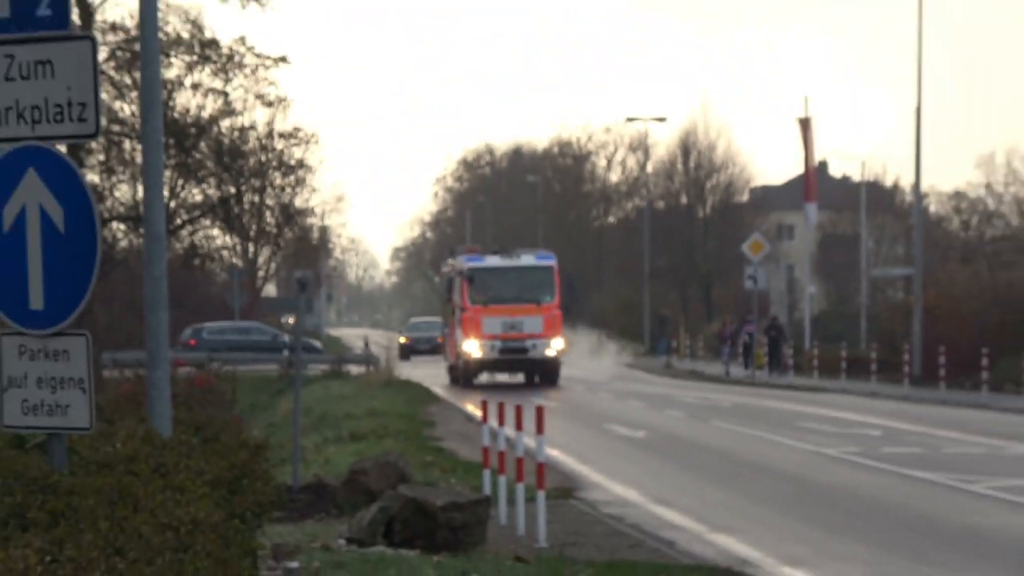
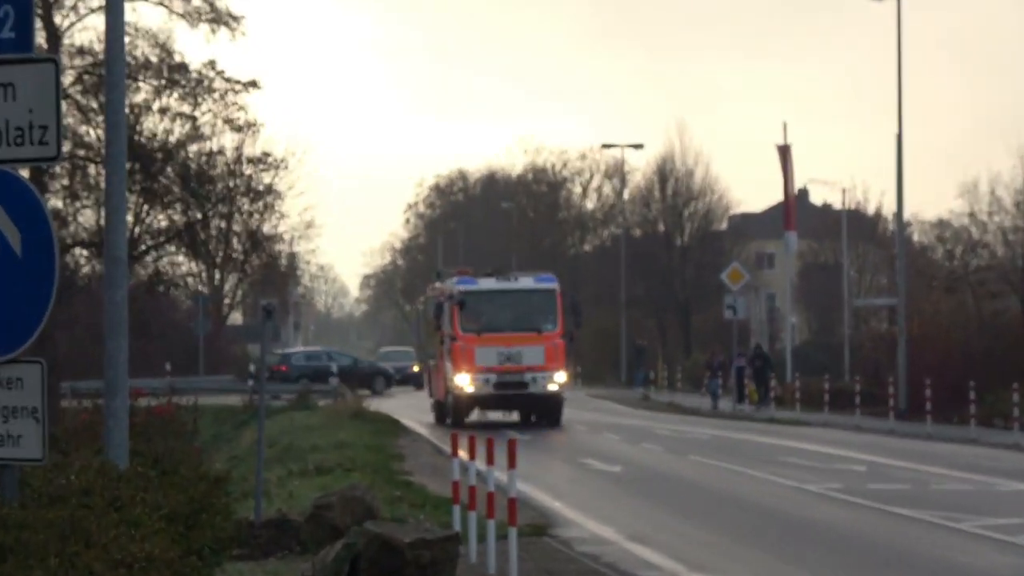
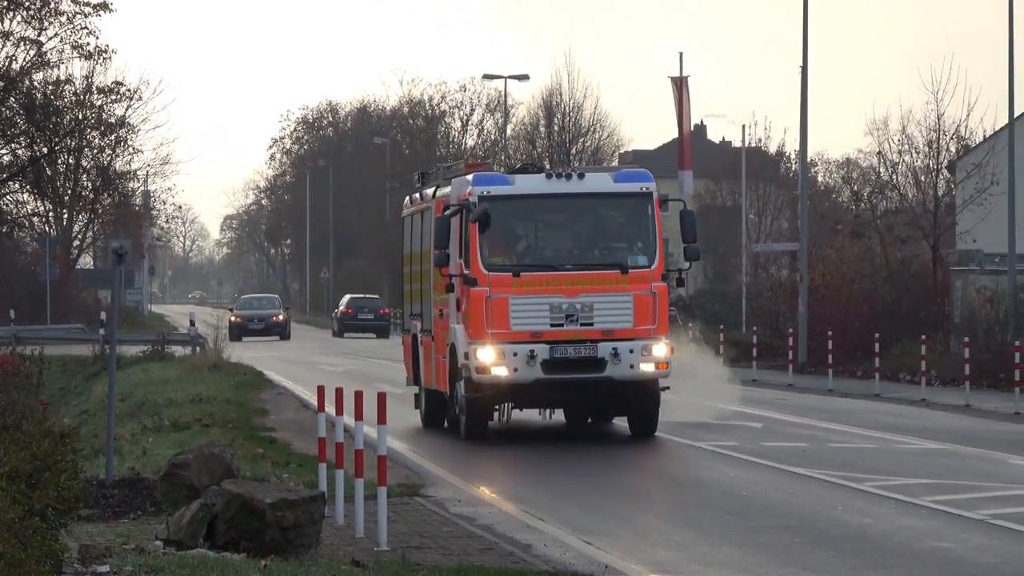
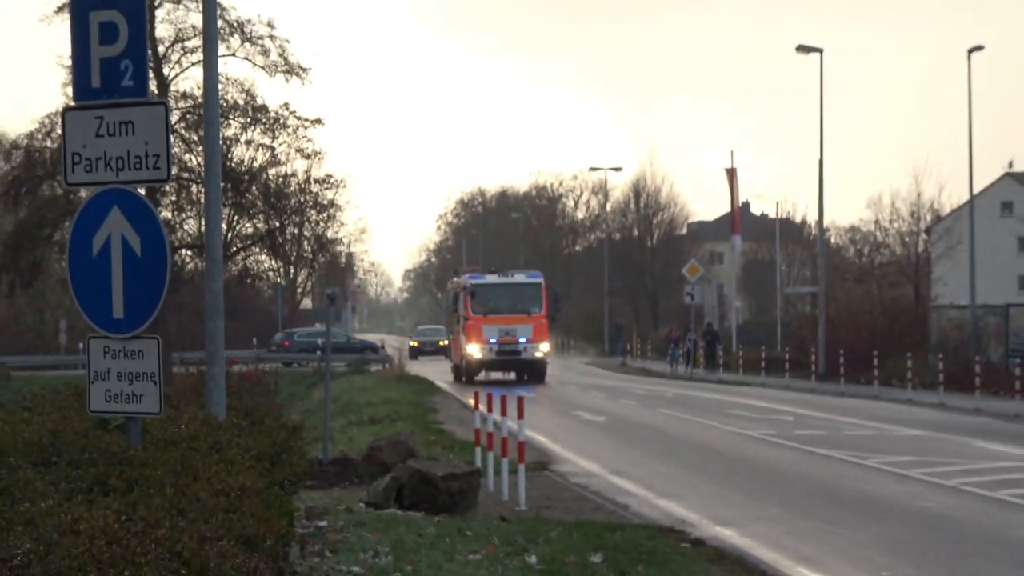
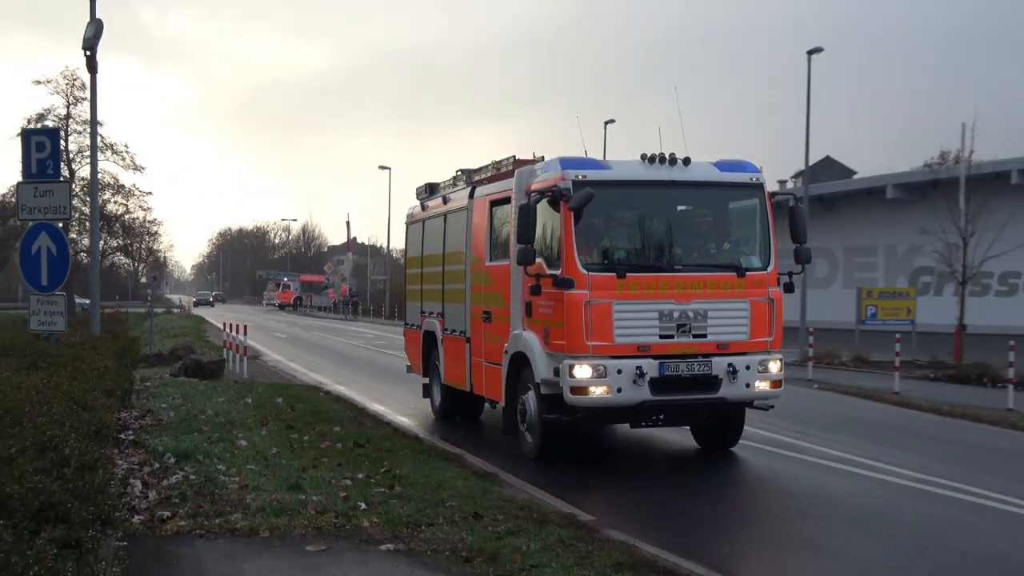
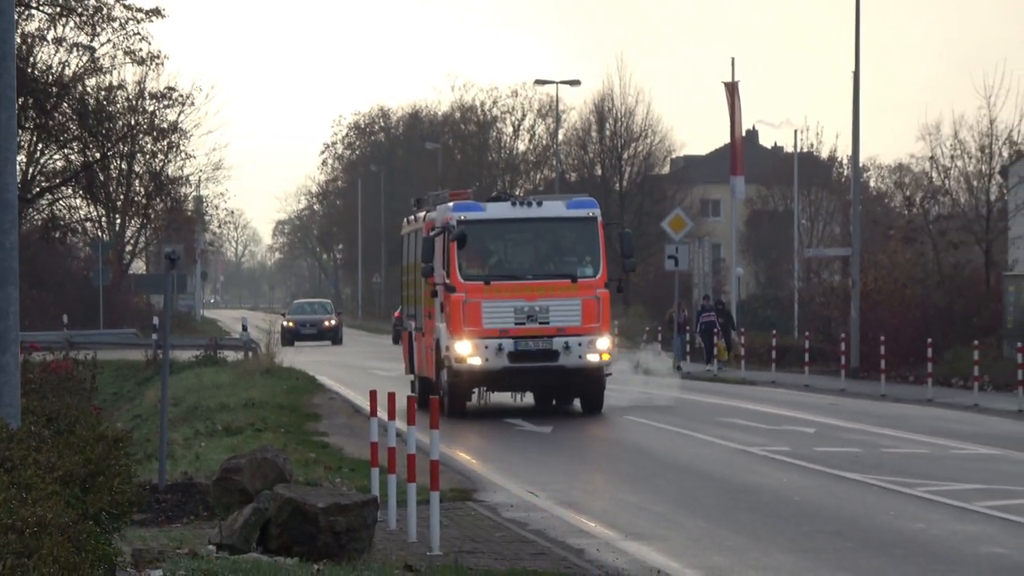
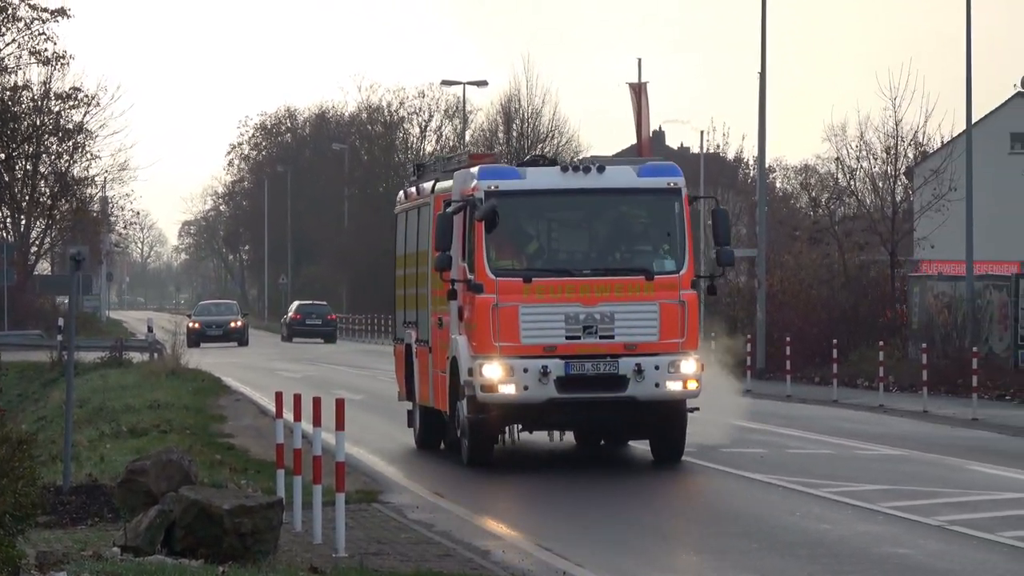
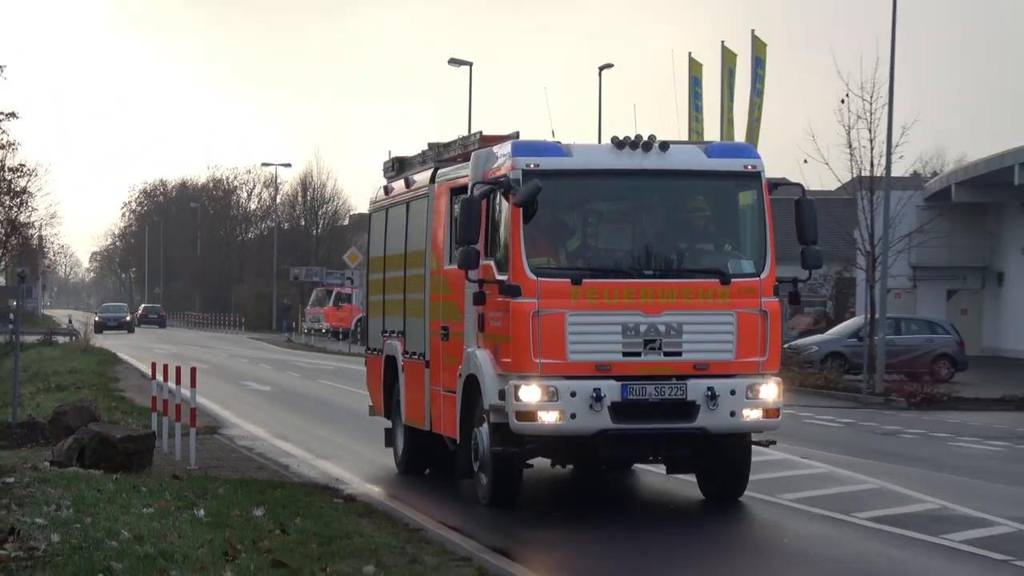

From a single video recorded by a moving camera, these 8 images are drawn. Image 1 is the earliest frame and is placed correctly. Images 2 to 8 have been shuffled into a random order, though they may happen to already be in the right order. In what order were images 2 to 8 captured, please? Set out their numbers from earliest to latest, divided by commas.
4, 2, 6, 3, 7, 8, 5
